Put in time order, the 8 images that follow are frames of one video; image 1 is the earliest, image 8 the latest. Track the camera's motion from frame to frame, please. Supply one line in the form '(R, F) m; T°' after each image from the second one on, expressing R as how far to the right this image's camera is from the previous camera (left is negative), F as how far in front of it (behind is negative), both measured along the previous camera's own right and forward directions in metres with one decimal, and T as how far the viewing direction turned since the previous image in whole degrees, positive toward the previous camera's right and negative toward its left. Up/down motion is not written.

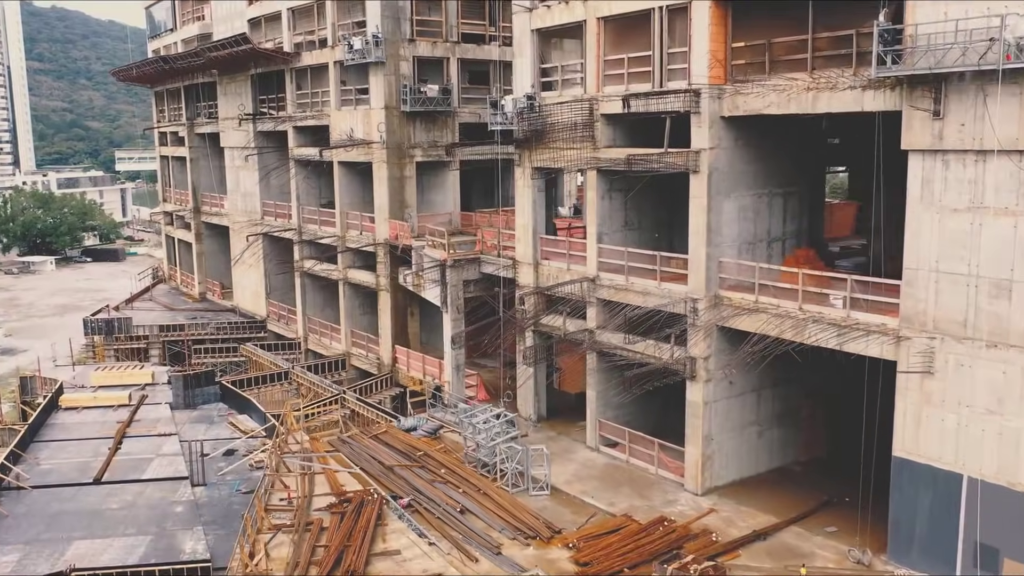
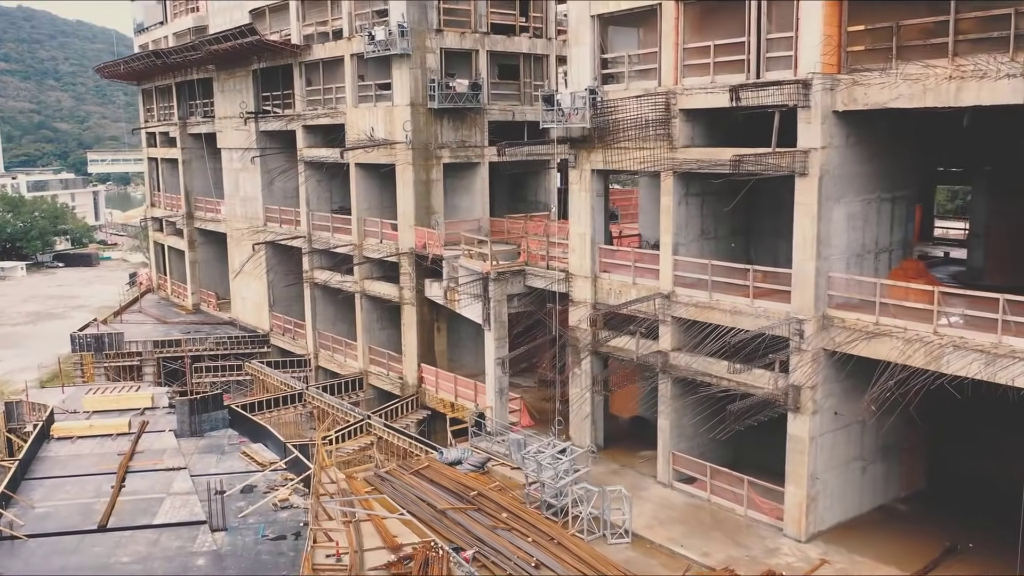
(-2.7, +3.5) m; +2°
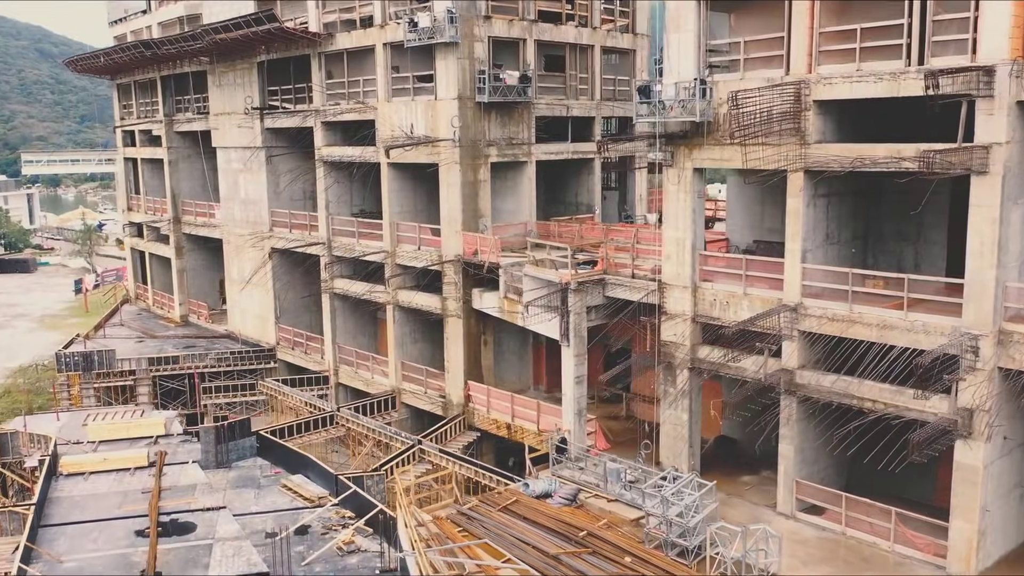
(-4.5, +3.2) m; +4°
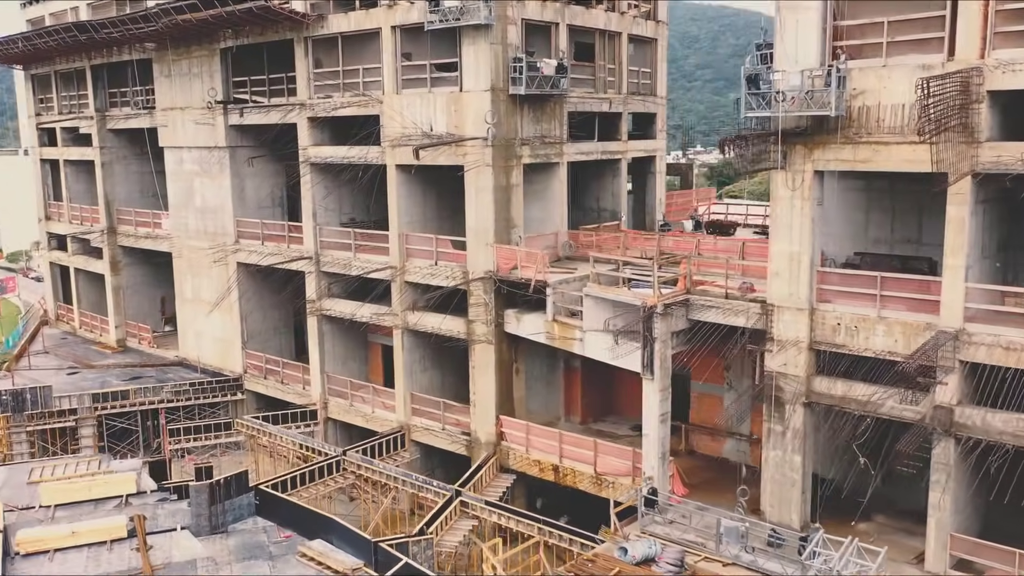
(-4.9, +4.9) m; +7°
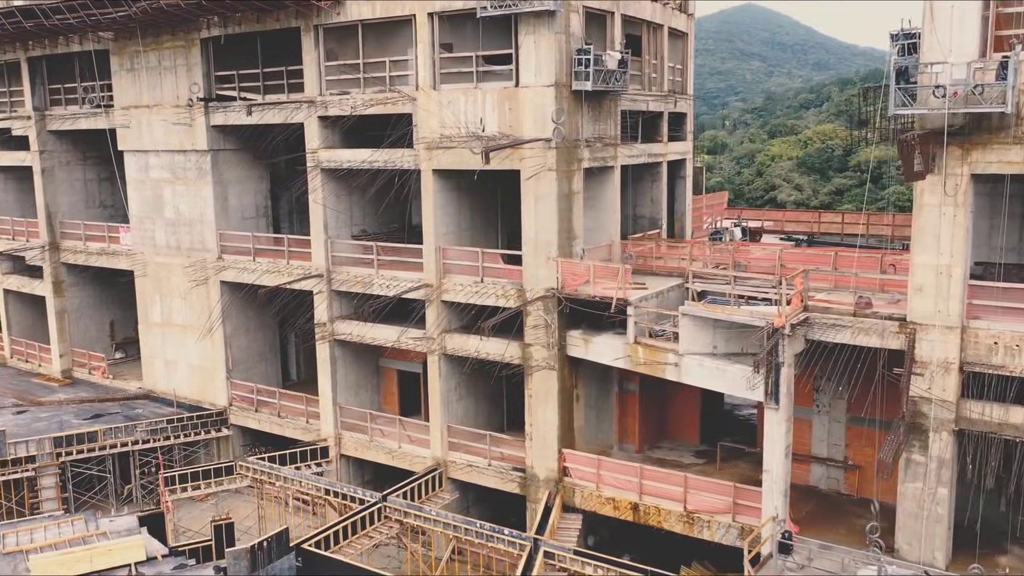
(-5.3, +3.6) m; +7°
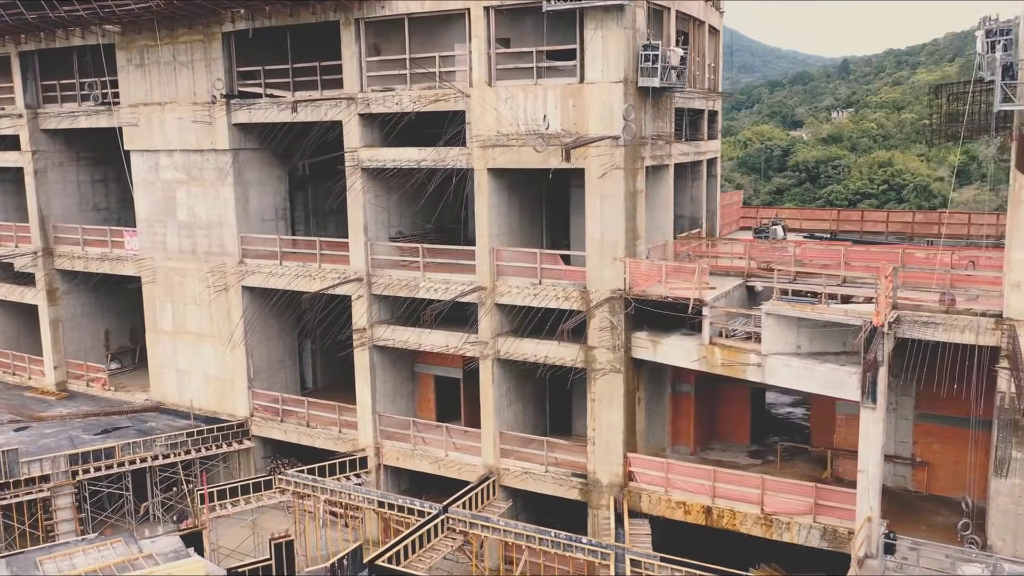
(-3.9, +0.9) m; +4°
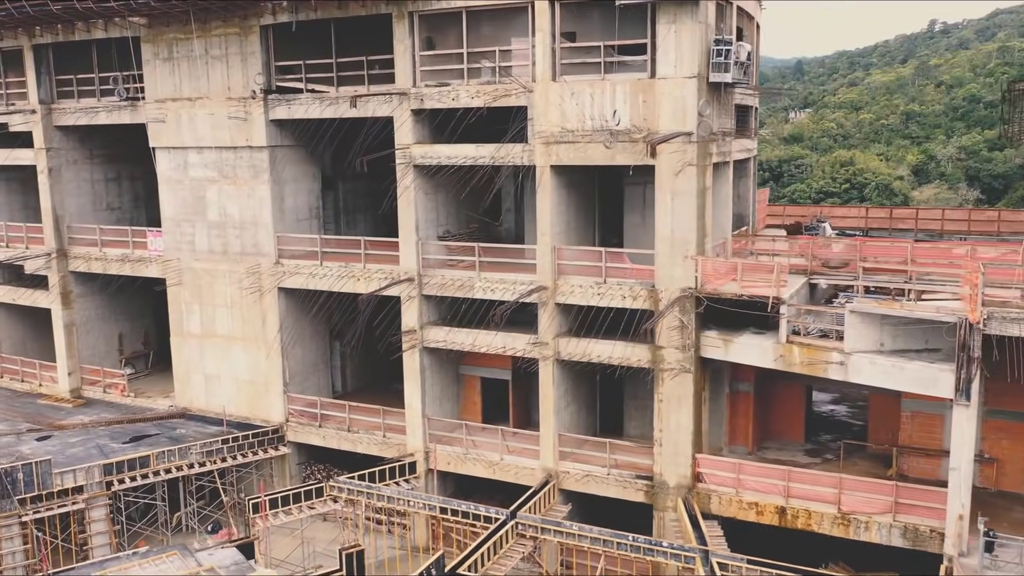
(-3.3, +0.7) m; +3°
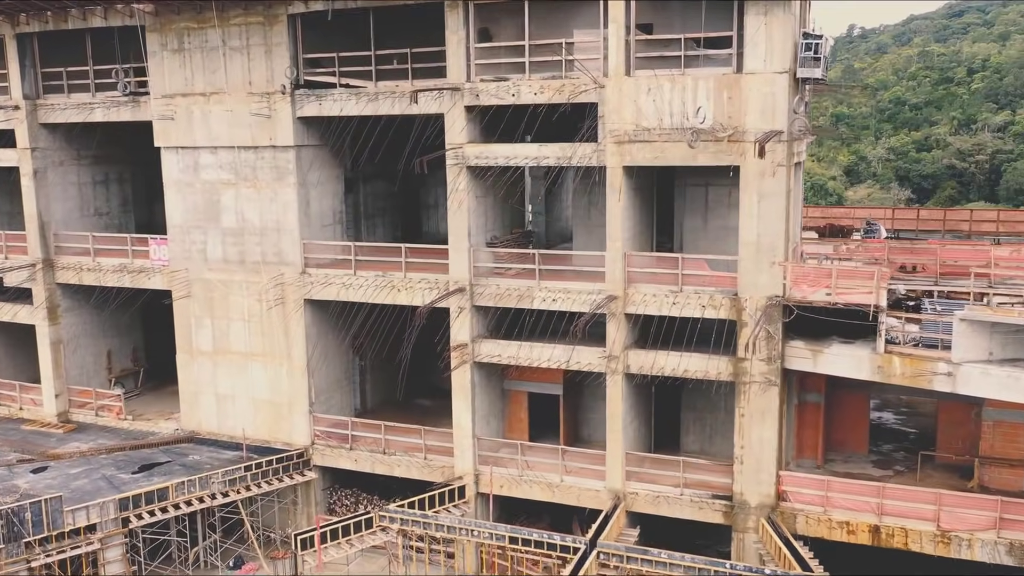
(-4.1, +2.2) m; +5°
